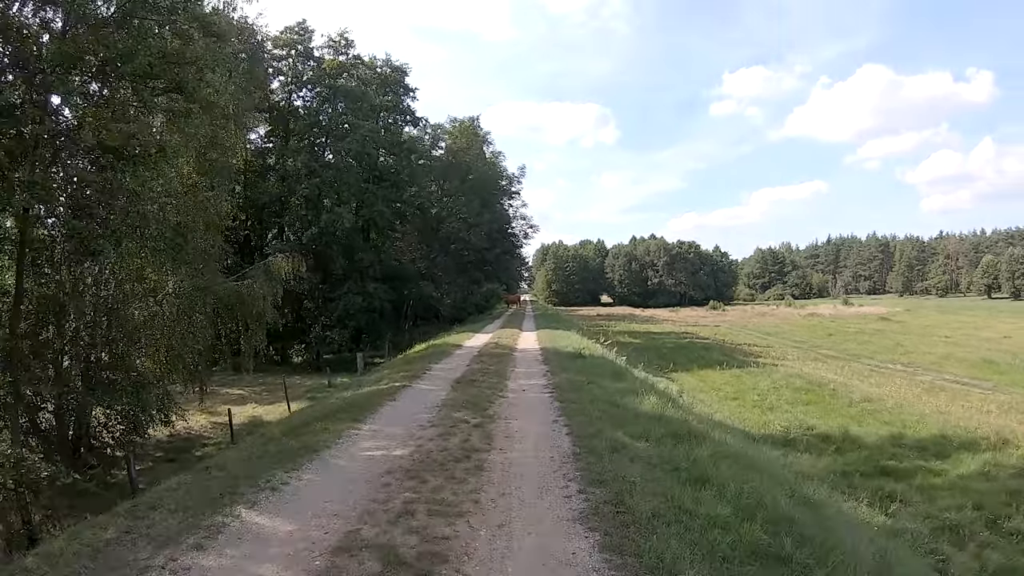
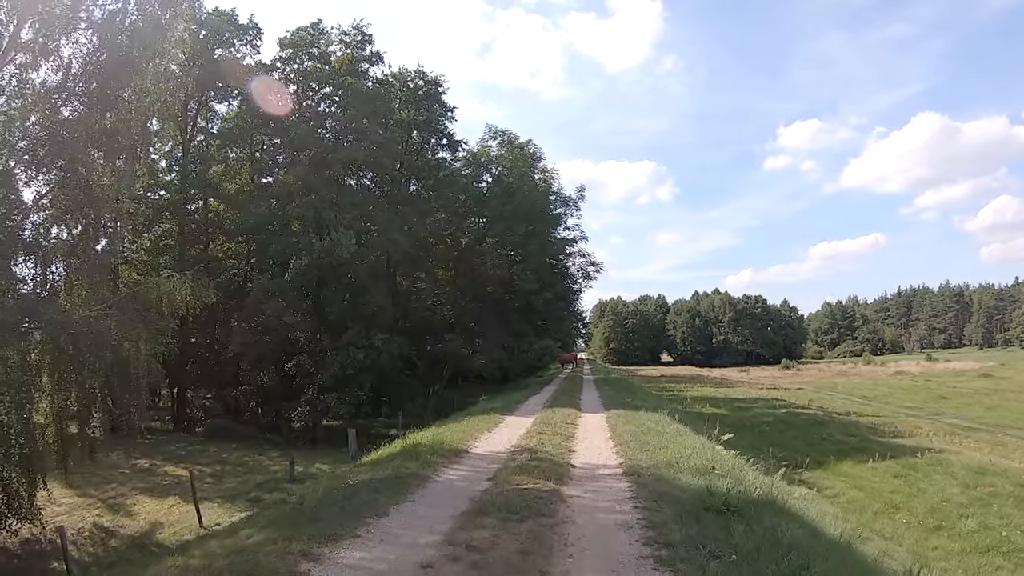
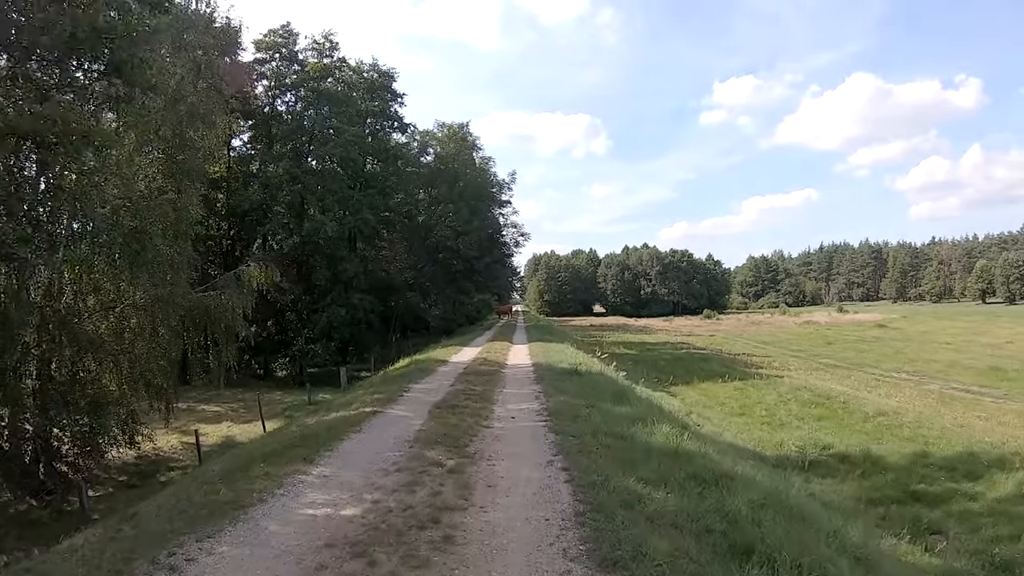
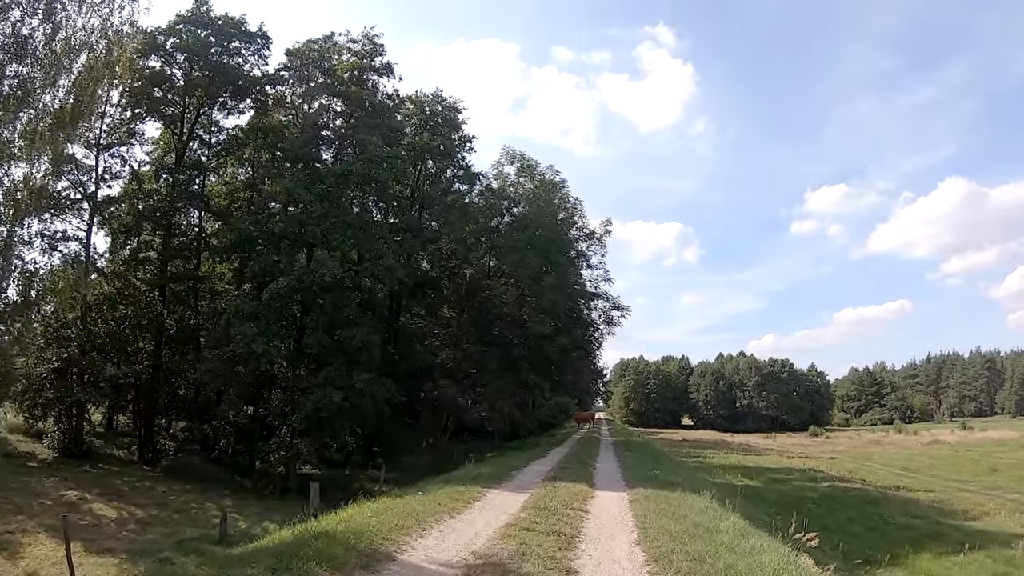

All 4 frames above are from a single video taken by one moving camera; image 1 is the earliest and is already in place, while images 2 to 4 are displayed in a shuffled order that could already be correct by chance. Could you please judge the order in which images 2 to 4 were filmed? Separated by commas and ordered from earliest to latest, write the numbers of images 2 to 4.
3, 2, 4
